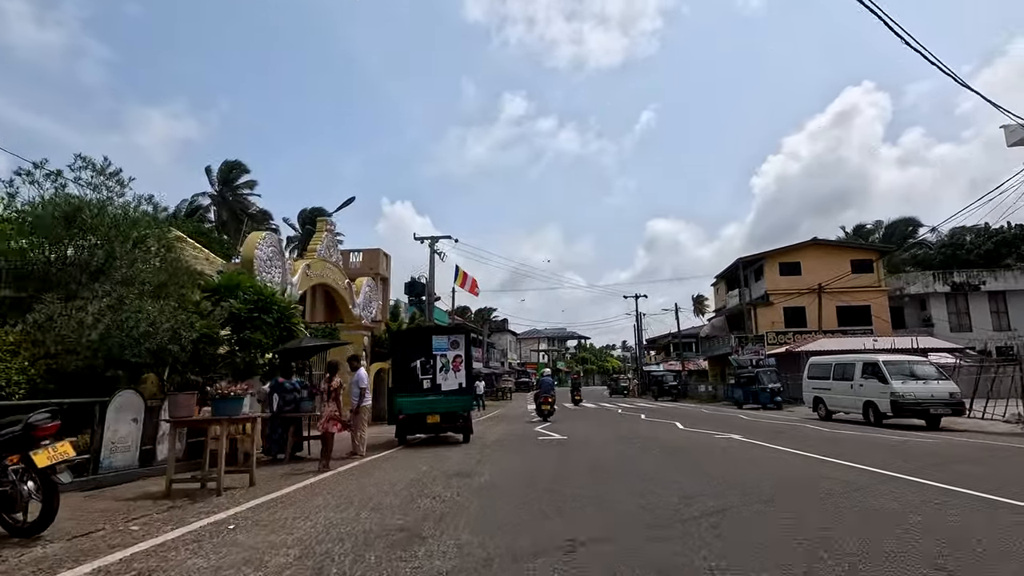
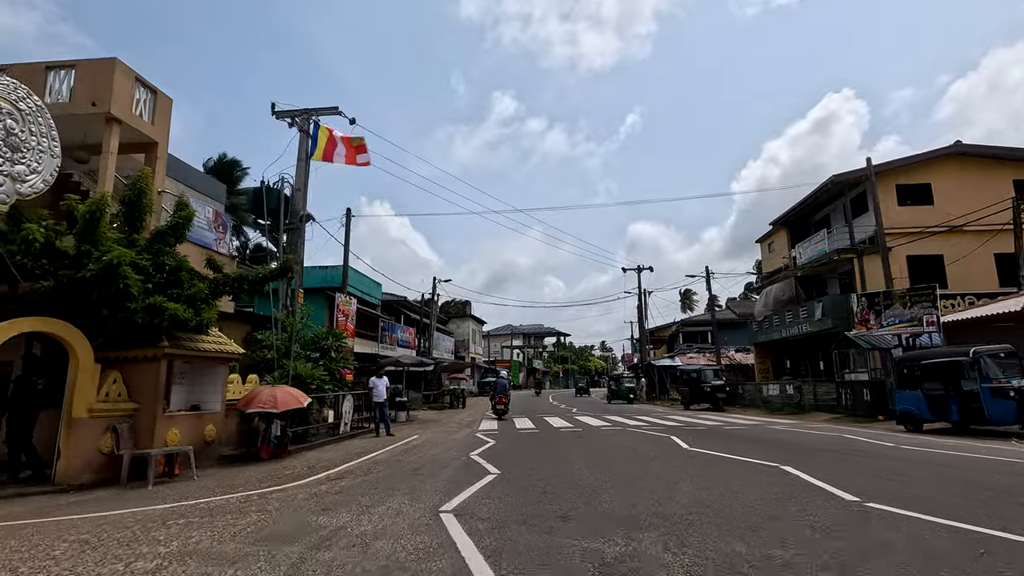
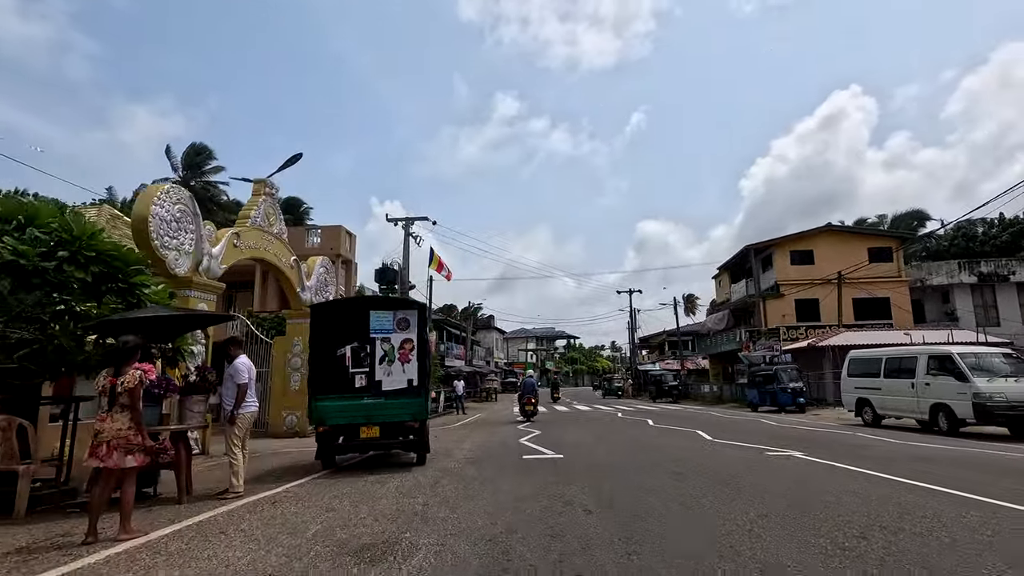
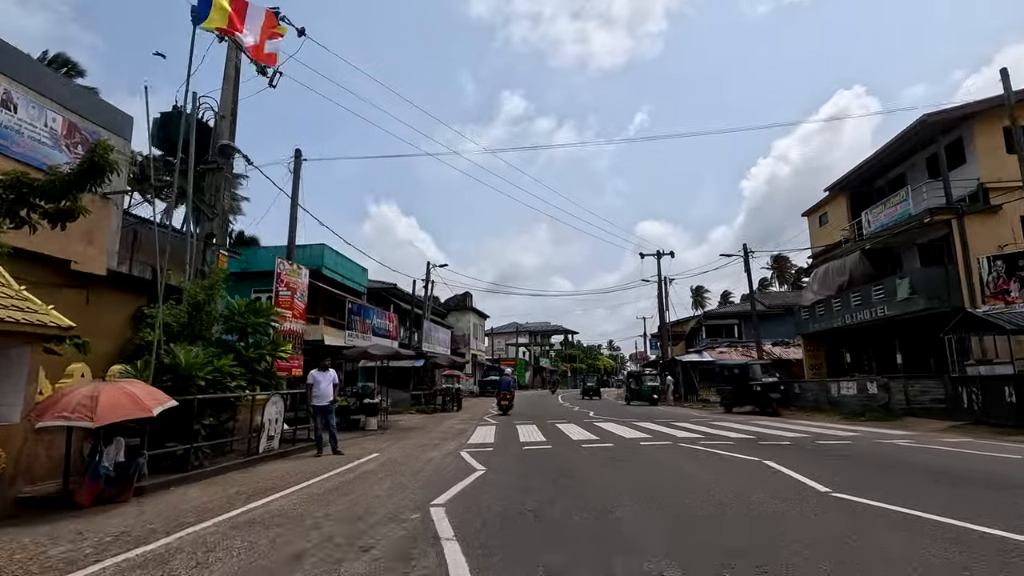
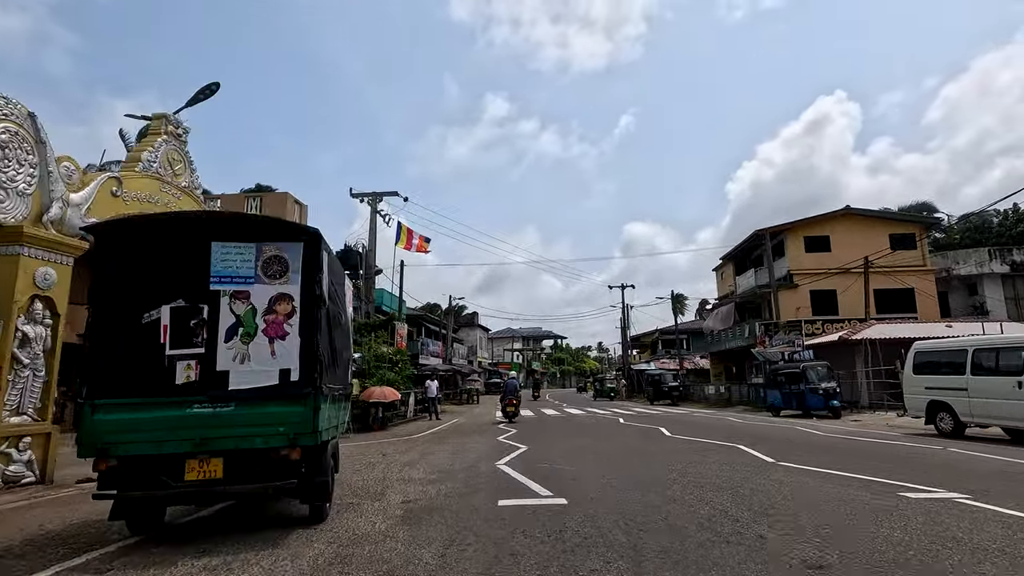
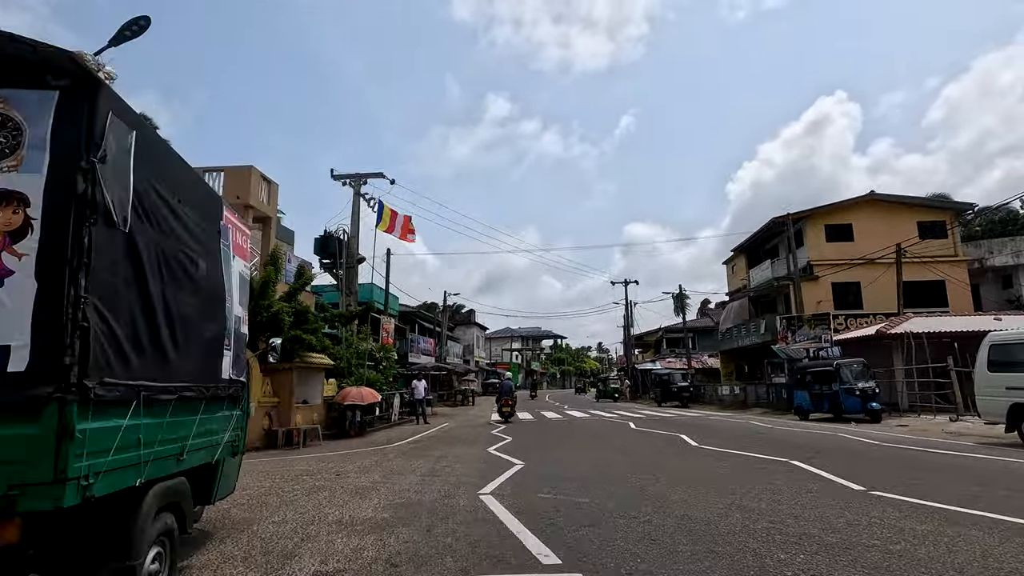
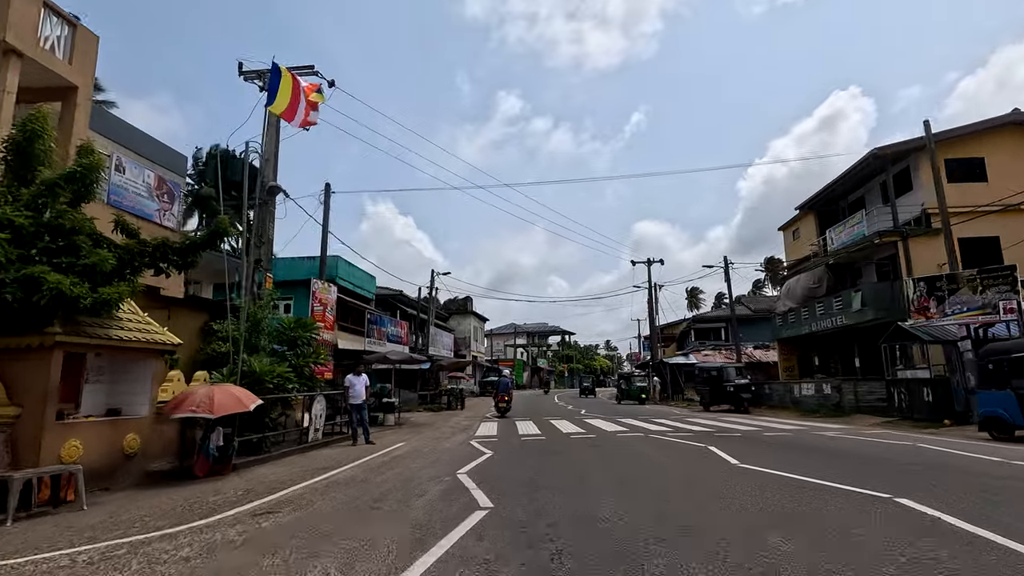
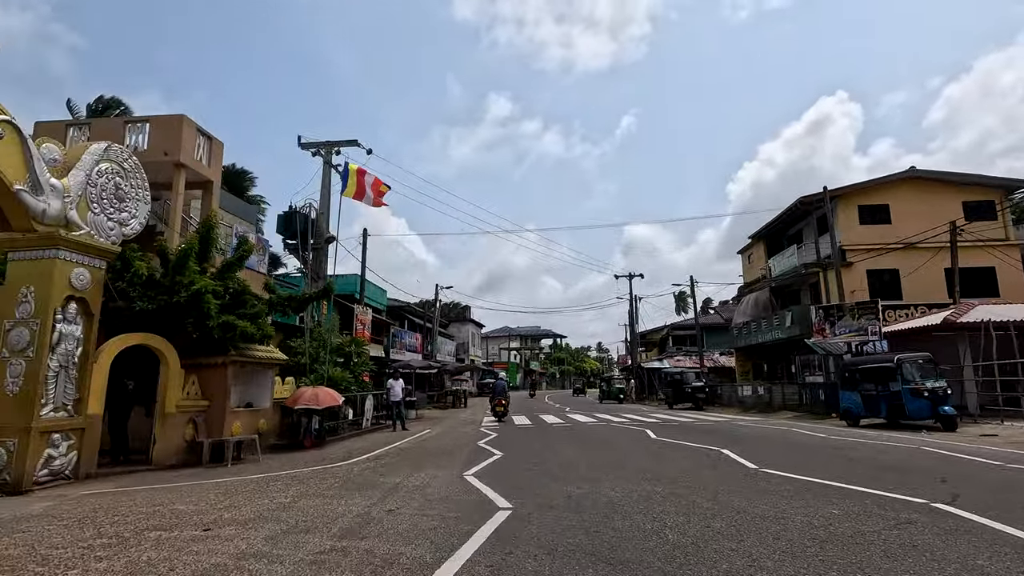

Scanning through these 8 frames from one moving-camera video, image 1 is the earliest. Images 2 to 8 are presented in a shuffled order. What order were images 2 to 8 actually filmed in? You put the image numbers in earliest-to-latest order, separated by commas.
3, 5, 6, 8, 2, 7, 4
